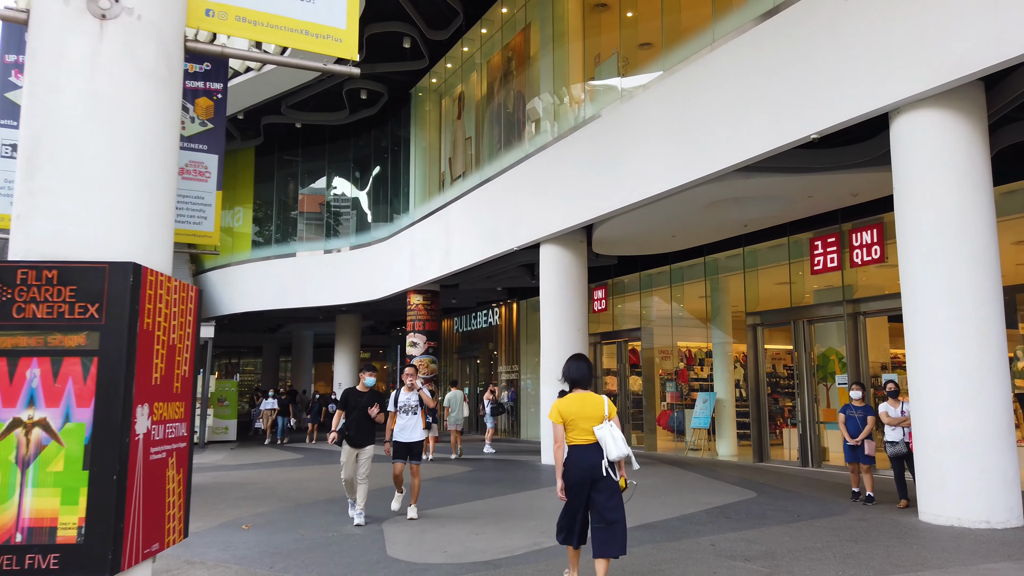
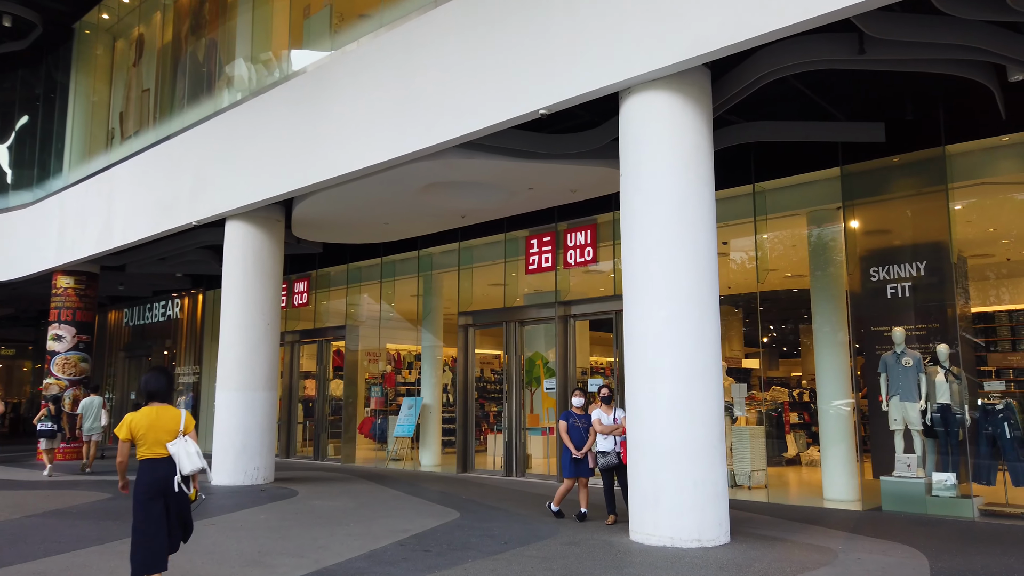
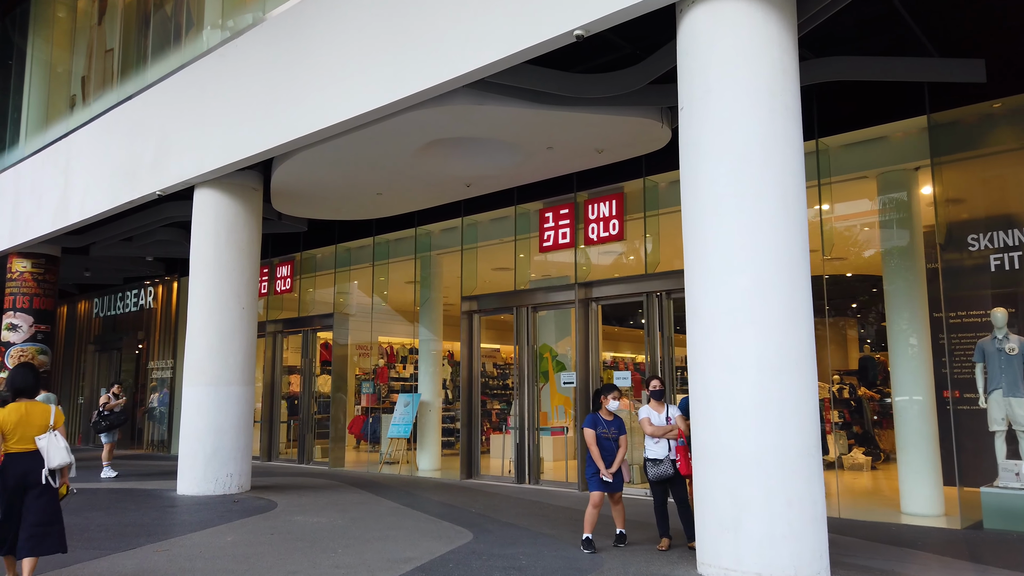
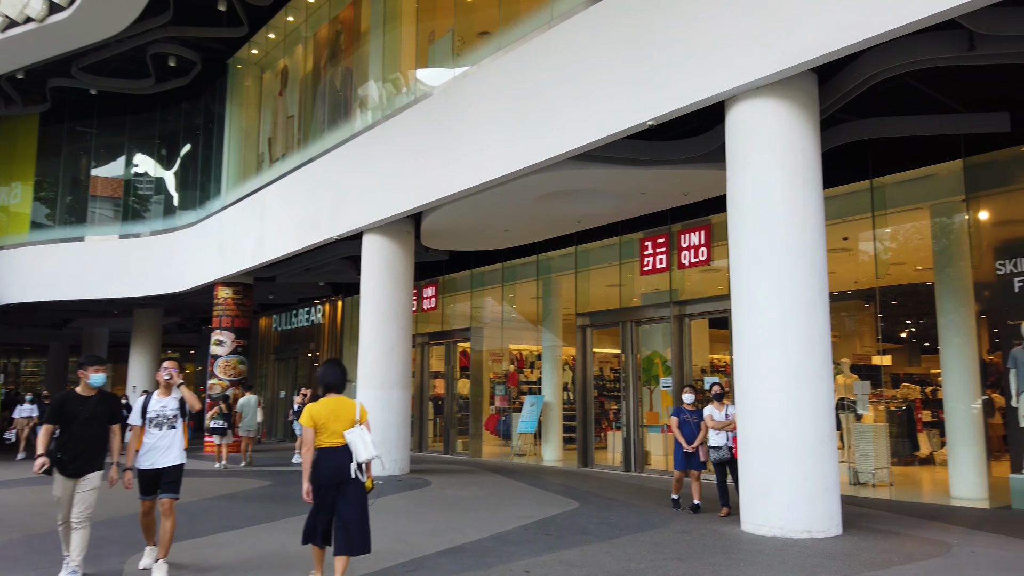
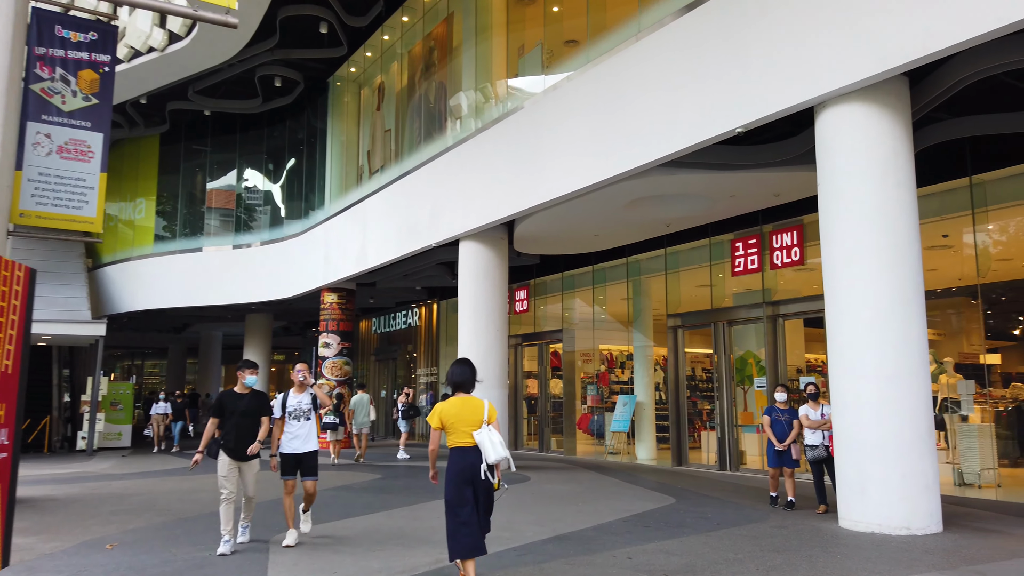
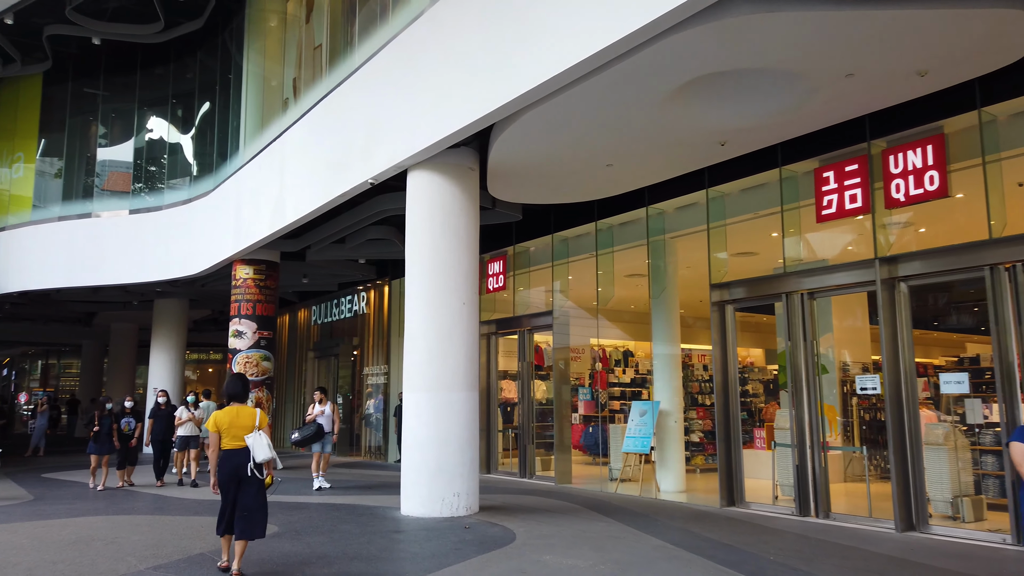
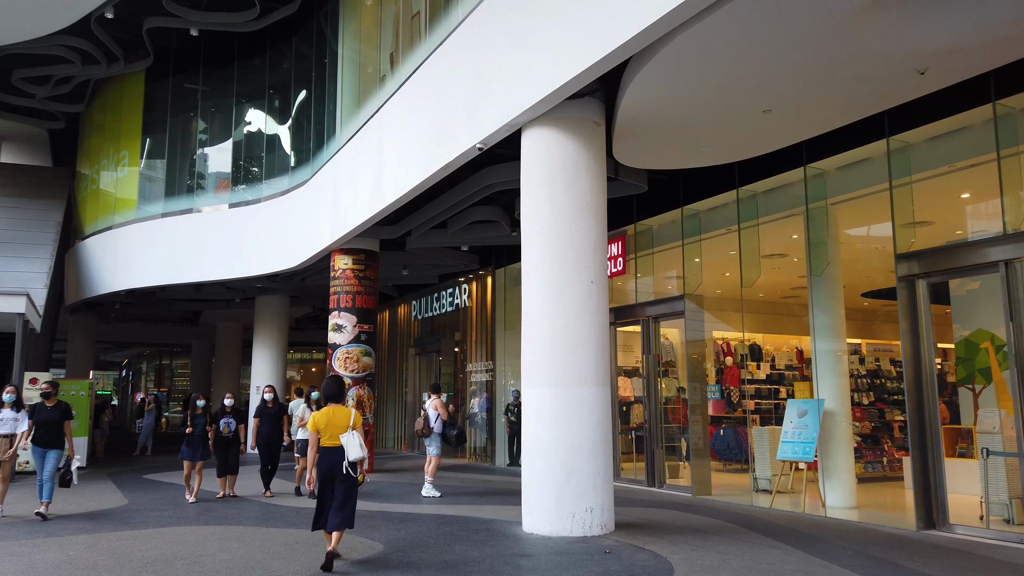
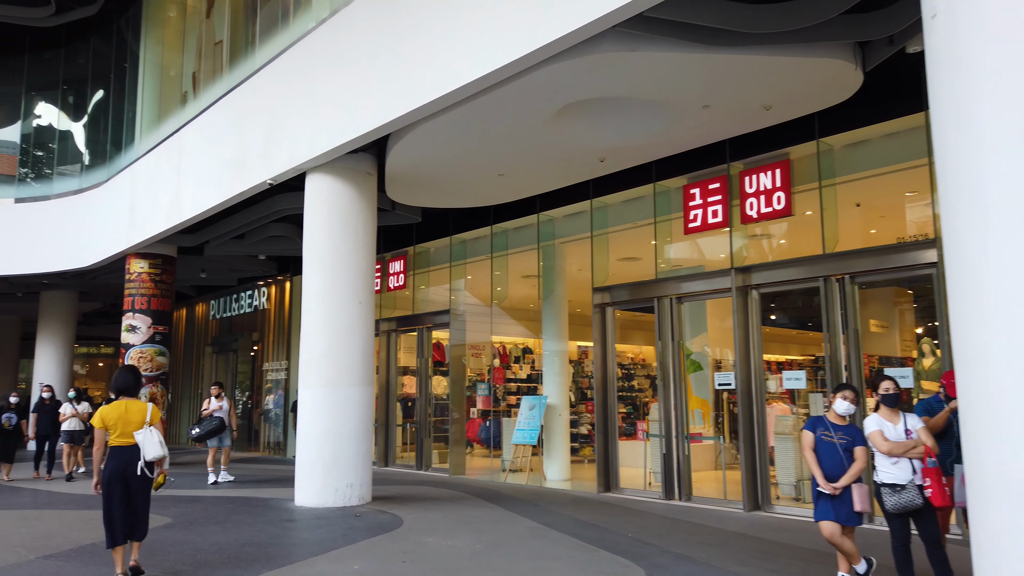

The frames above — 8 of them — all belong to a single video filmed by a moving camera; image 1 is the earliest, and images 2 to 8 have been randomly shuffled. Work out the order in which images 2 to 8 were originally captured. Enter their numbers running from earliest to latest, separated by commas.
5, 4, 2, 3, 8, 6, 7
